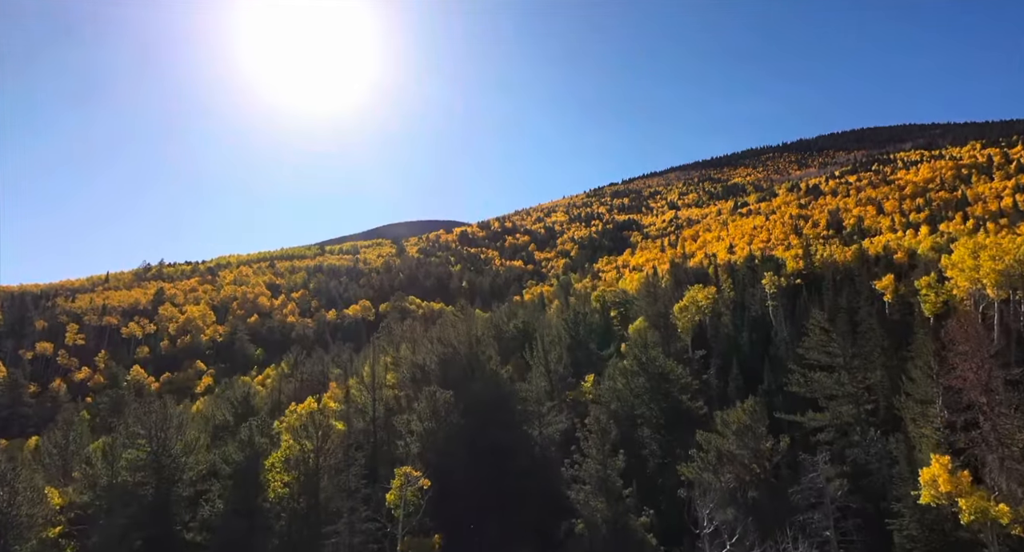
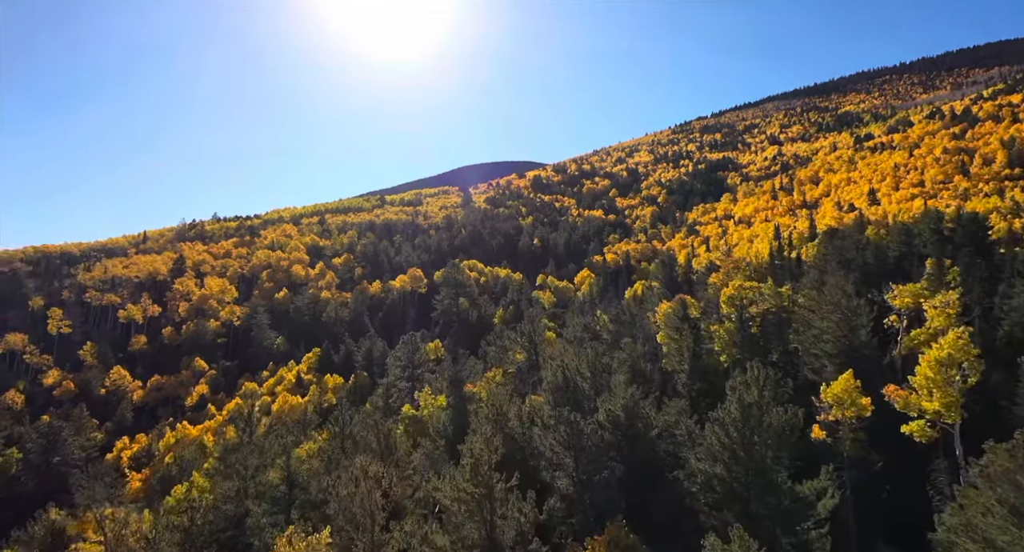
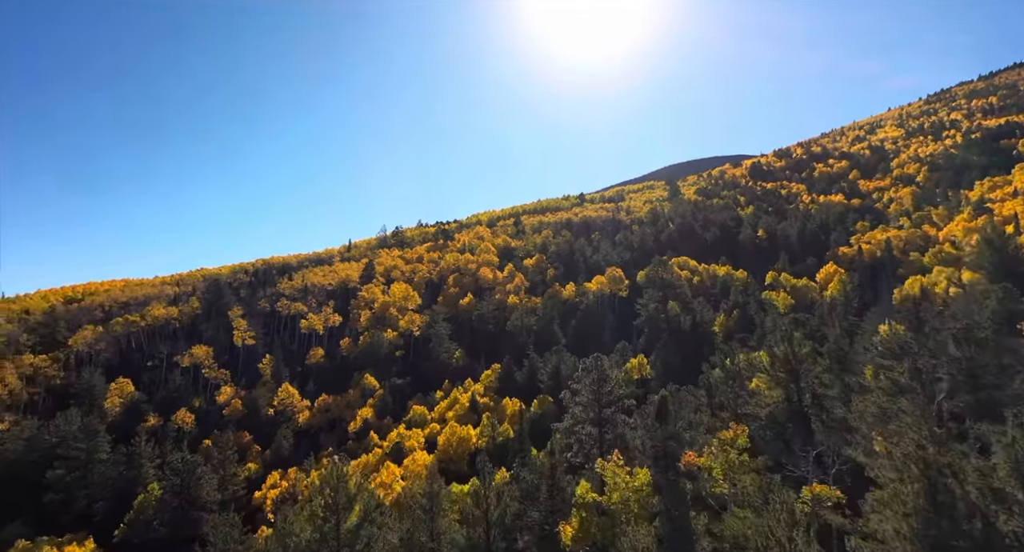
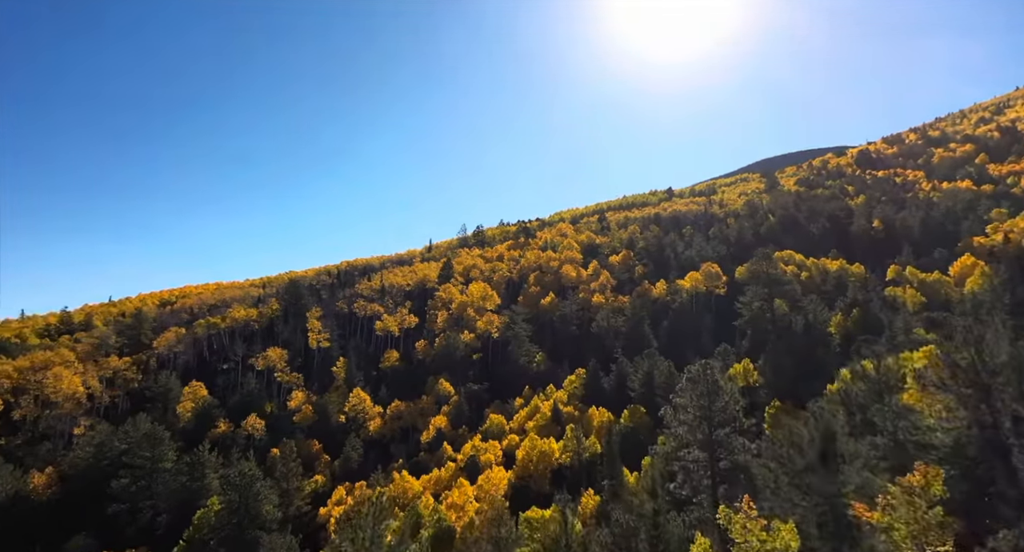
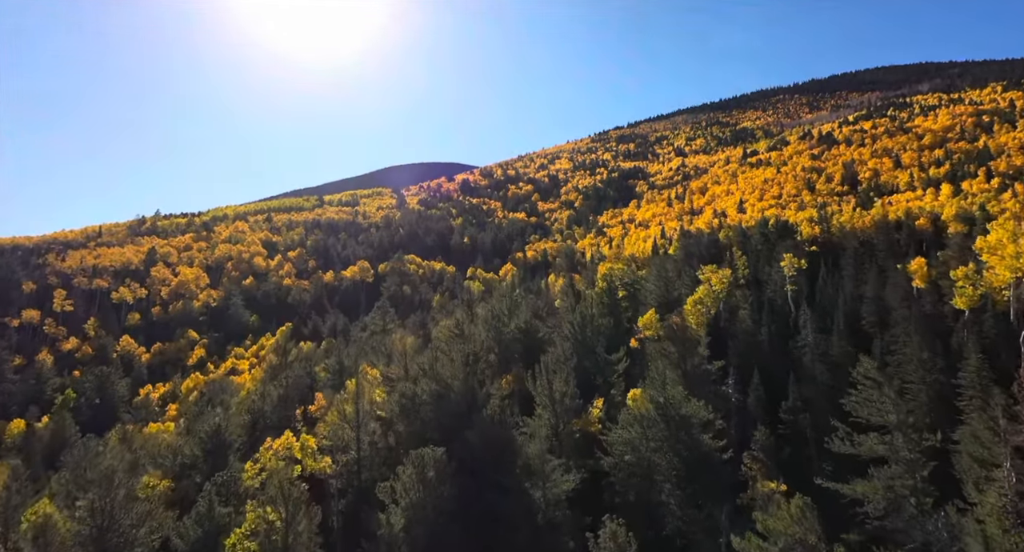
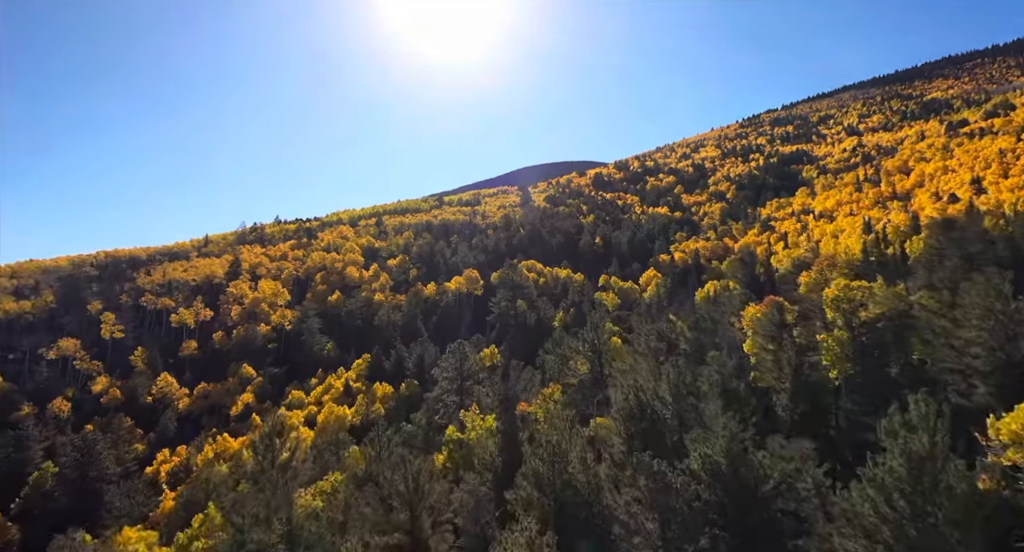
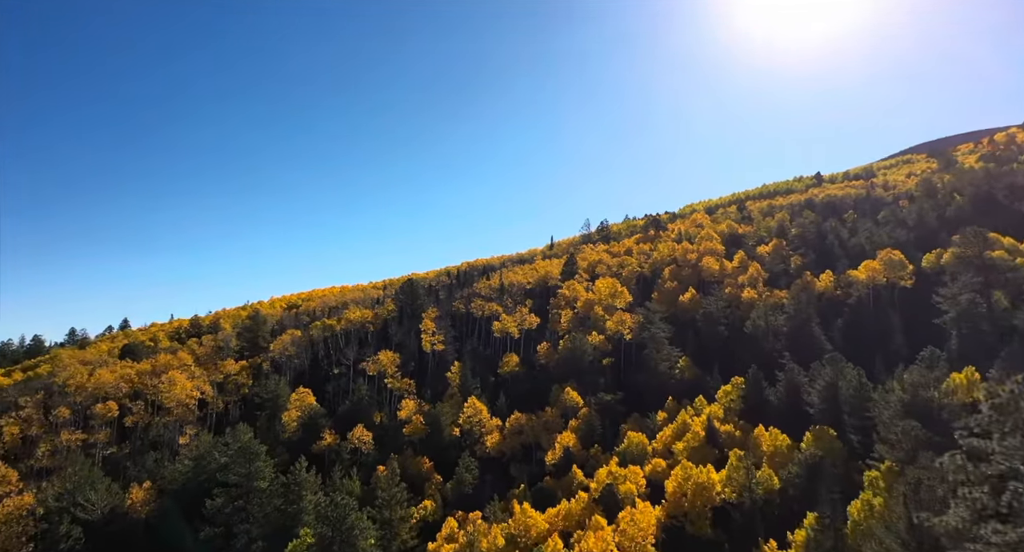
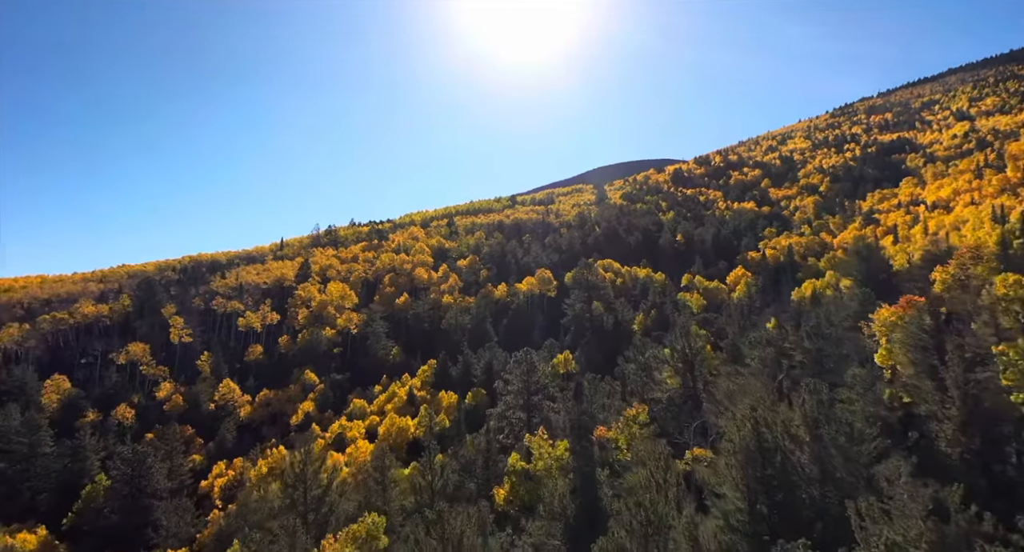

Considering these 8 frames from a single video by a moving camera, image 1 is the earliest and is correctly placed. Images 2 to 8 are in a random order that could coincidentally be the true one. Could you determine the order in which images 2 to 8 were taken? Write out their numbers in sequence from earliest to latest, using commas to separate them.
5, 2, 6, 8, 3, 4, 7
